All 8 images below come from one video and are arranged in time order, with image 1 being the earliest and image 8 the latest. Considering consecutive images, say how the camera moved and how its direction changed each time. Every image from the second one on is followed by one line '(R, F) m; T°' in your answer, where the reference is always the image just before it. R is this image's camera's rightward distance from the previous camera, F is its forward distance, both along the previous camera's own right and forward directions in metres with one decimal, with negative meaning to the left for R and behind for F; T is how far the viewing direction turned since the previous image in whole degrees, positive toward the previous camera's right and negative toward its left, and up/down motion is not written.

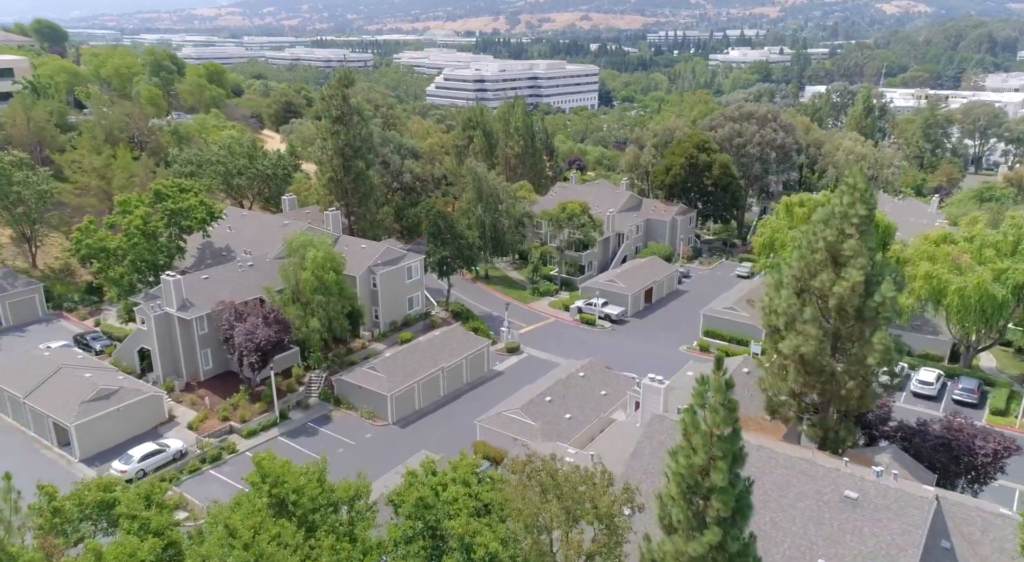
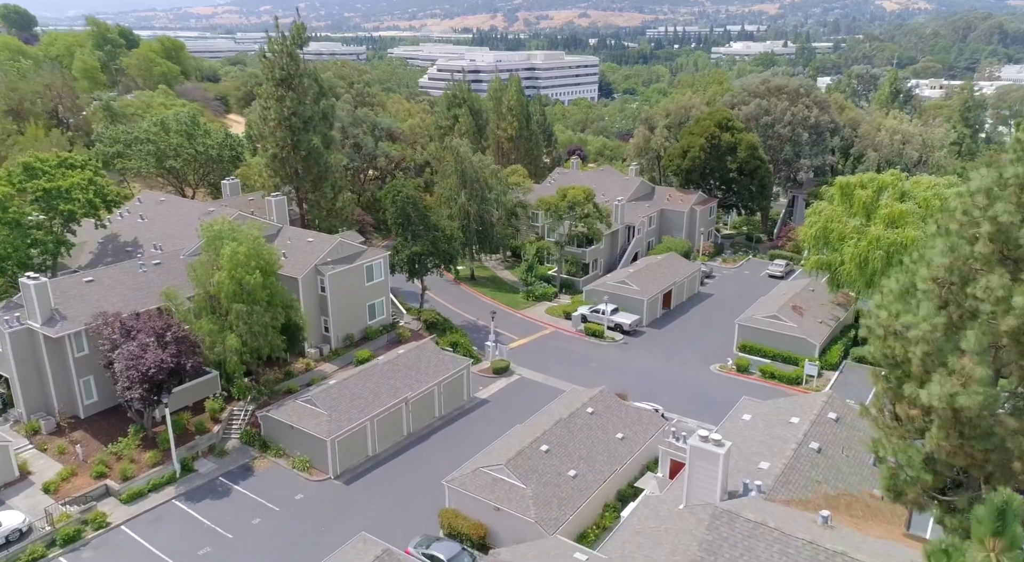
(+0.6, +11.9) m; 0°
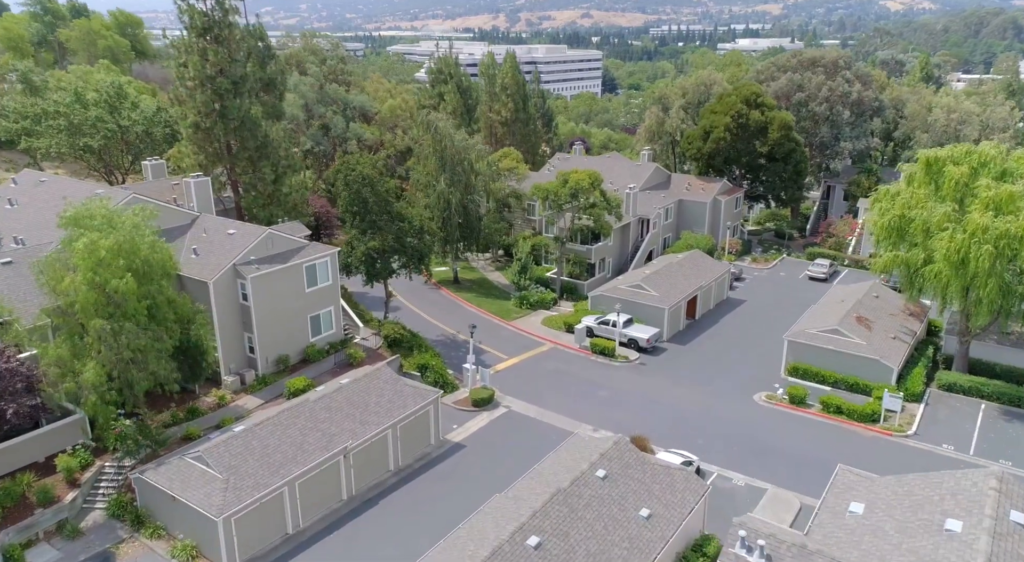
(+0.8, +10.6) m; 0°
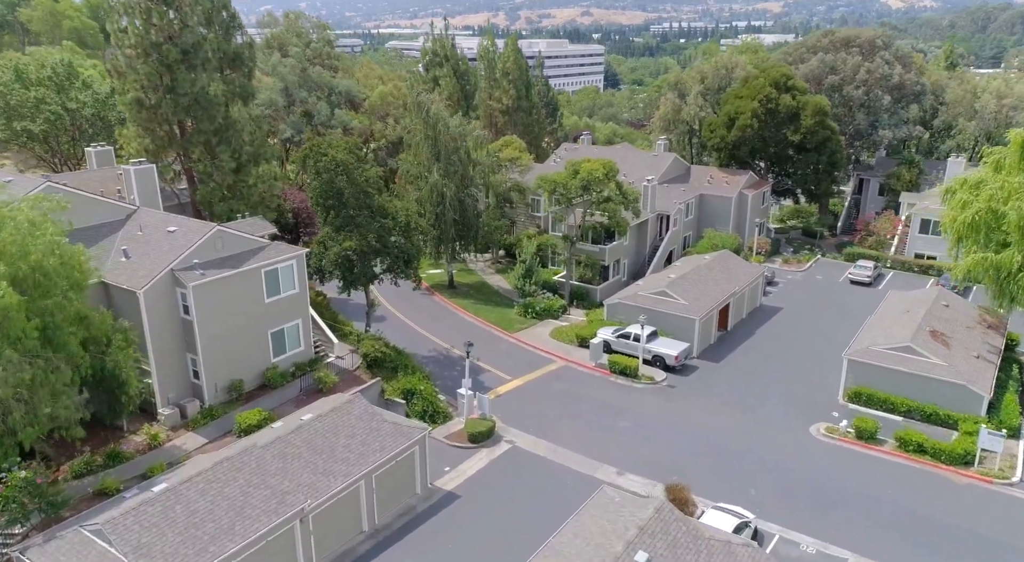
(-0.2, +6.3) m; 0°
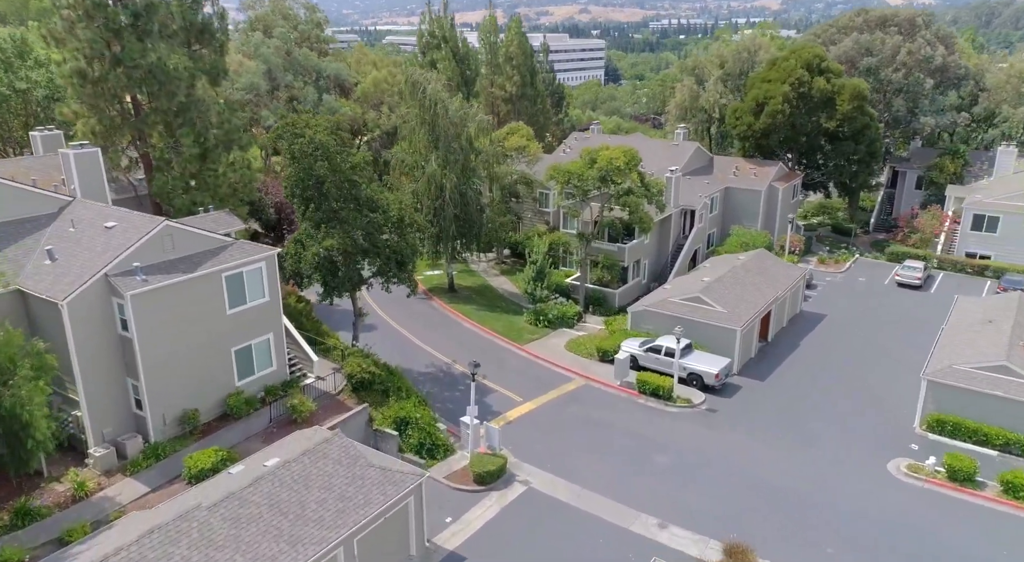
(-0.5, +5.2) m; 0°
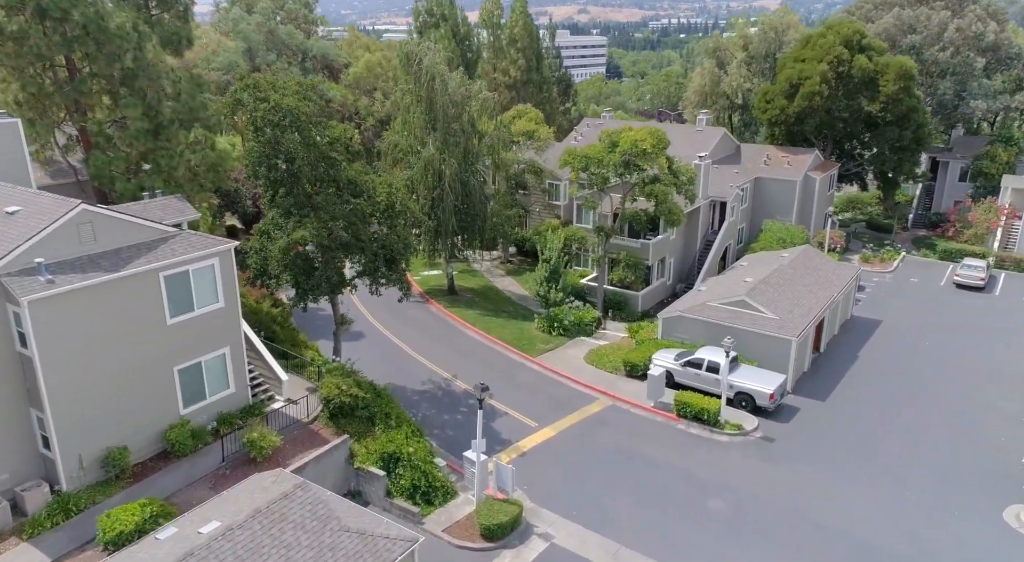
(-0.5, +5.1) m; 0°
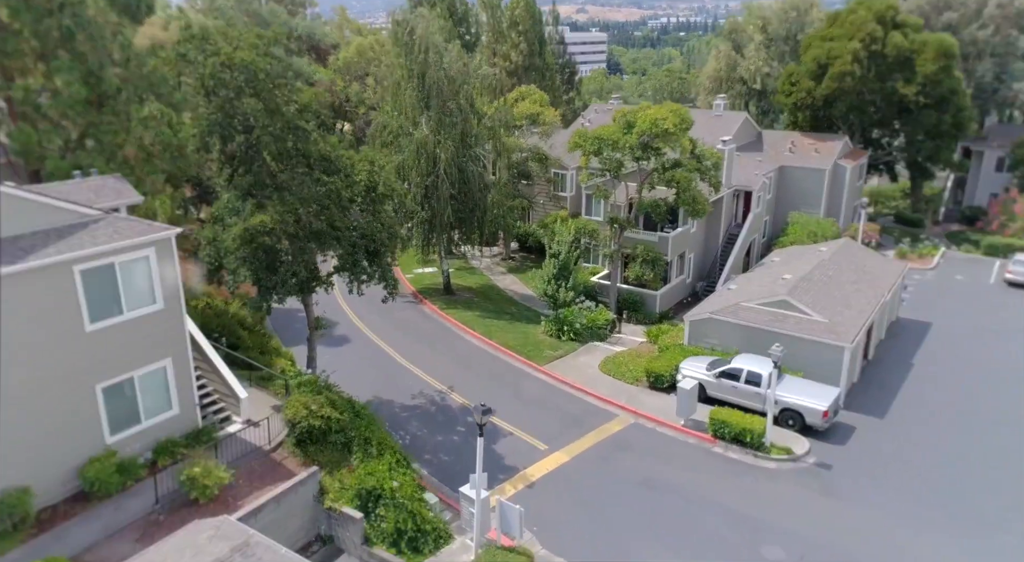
(-0.2, +3.9) m; 0°
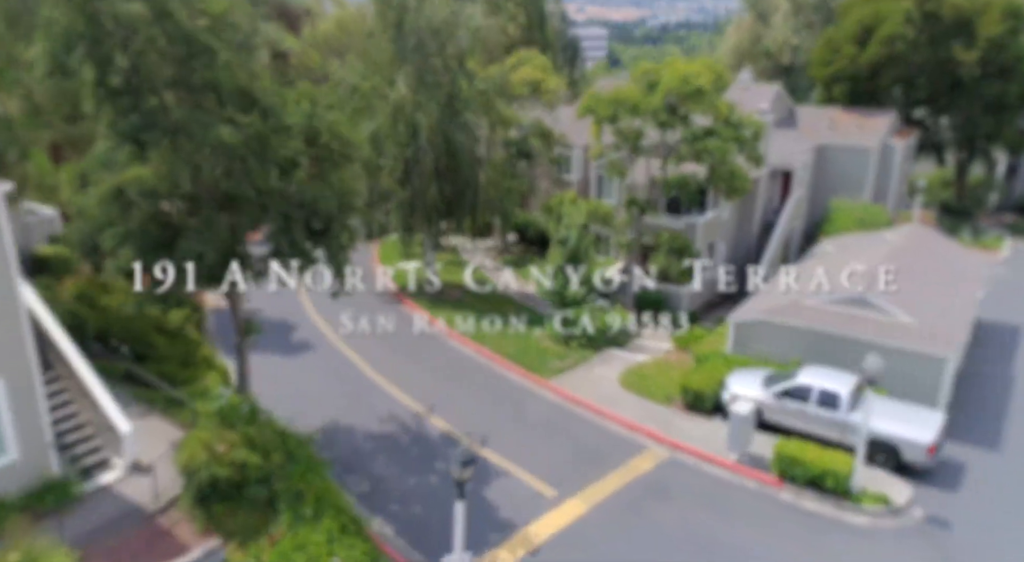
(0.0, +5.5) m; 0°
